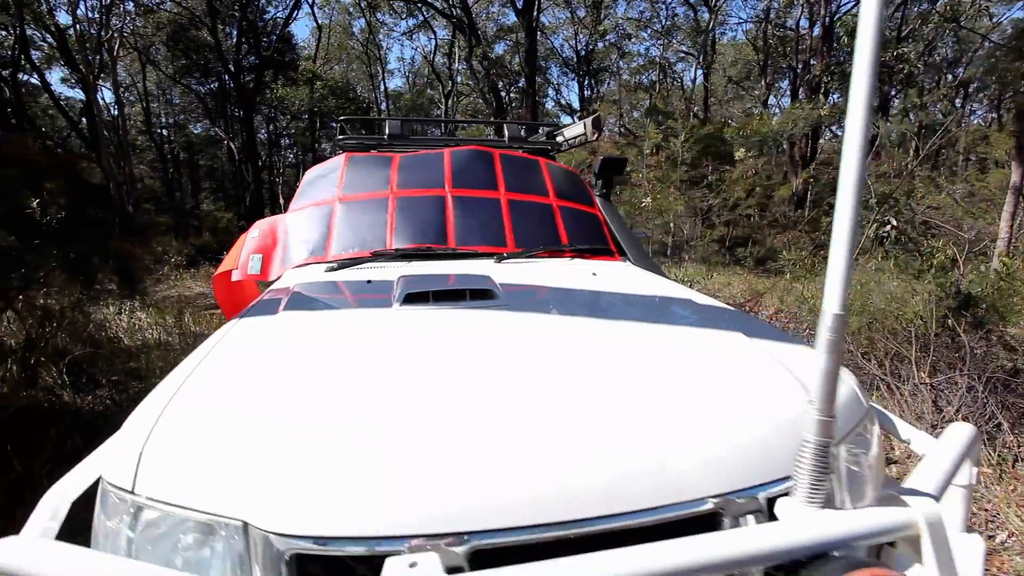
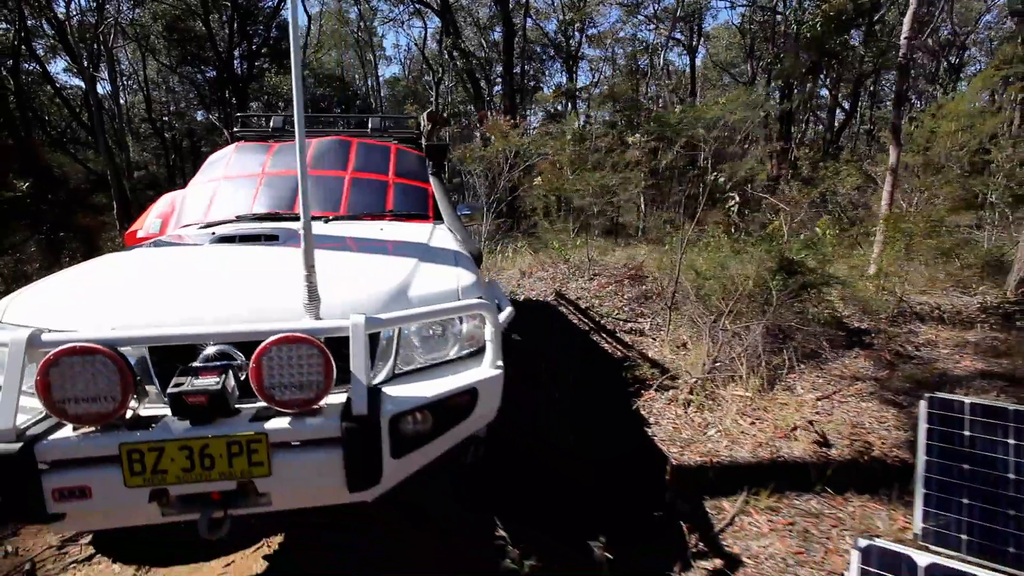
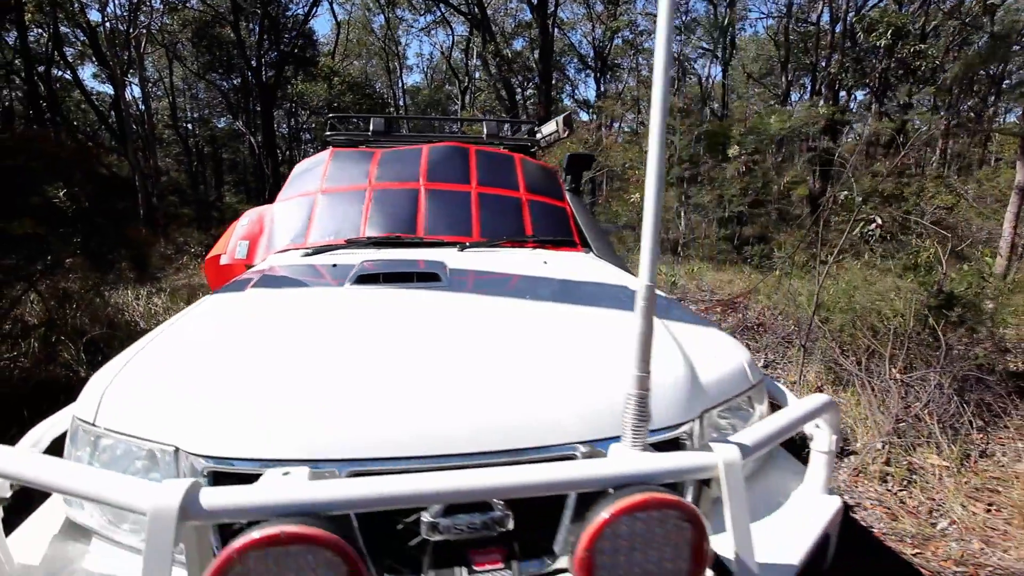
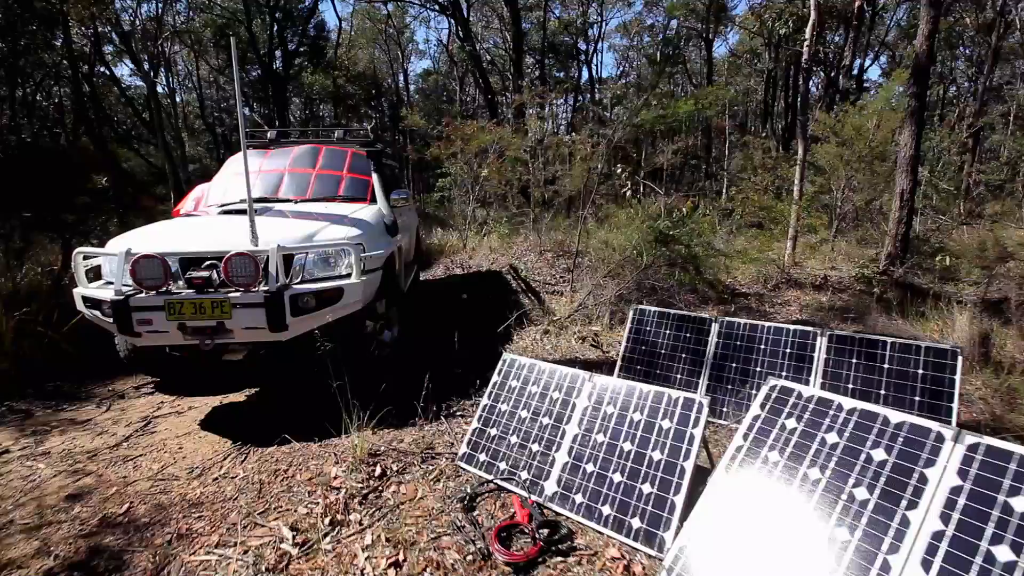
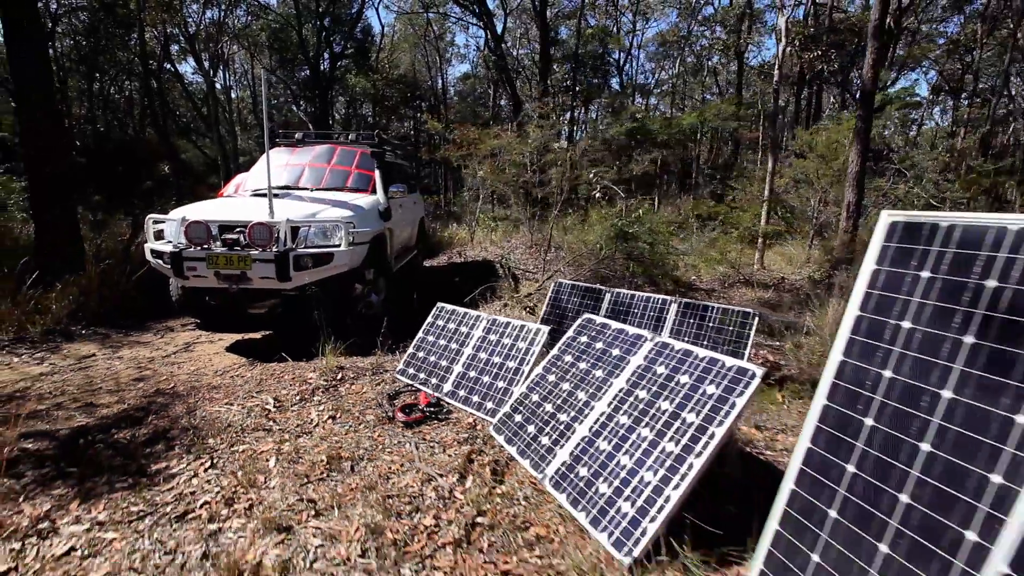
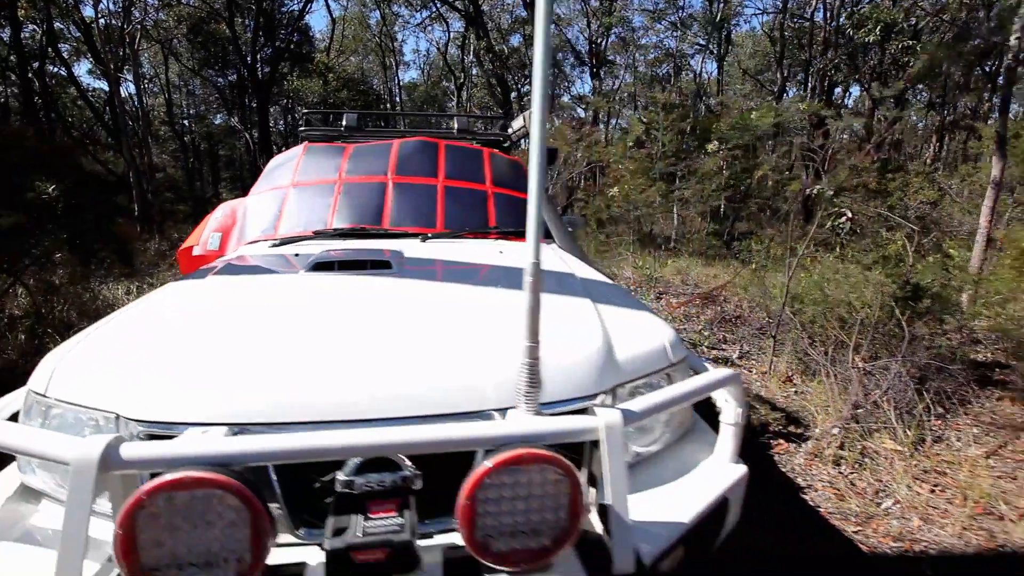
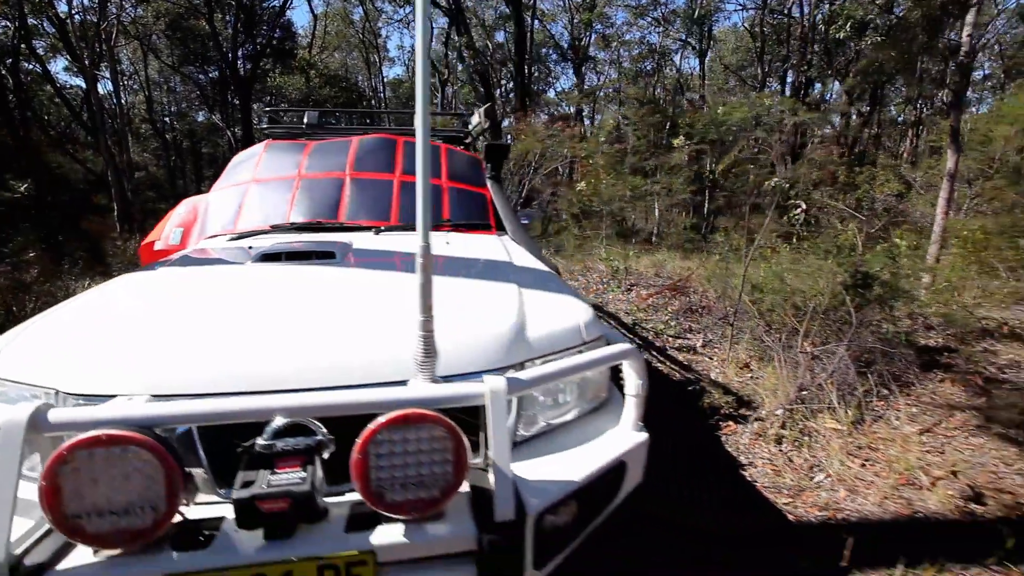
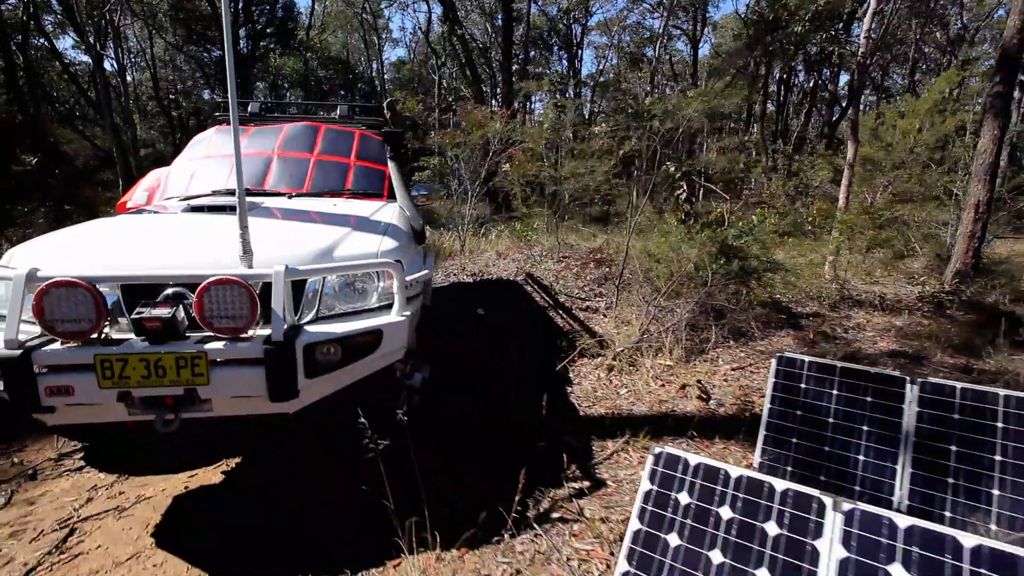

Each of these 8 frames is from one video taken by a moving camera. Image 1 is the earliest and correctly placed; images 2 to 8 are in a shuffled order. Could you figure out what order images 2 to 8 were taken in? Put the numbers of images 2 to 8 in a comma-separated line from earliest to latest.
3, 6, 7, 2, 8, 4, 5
